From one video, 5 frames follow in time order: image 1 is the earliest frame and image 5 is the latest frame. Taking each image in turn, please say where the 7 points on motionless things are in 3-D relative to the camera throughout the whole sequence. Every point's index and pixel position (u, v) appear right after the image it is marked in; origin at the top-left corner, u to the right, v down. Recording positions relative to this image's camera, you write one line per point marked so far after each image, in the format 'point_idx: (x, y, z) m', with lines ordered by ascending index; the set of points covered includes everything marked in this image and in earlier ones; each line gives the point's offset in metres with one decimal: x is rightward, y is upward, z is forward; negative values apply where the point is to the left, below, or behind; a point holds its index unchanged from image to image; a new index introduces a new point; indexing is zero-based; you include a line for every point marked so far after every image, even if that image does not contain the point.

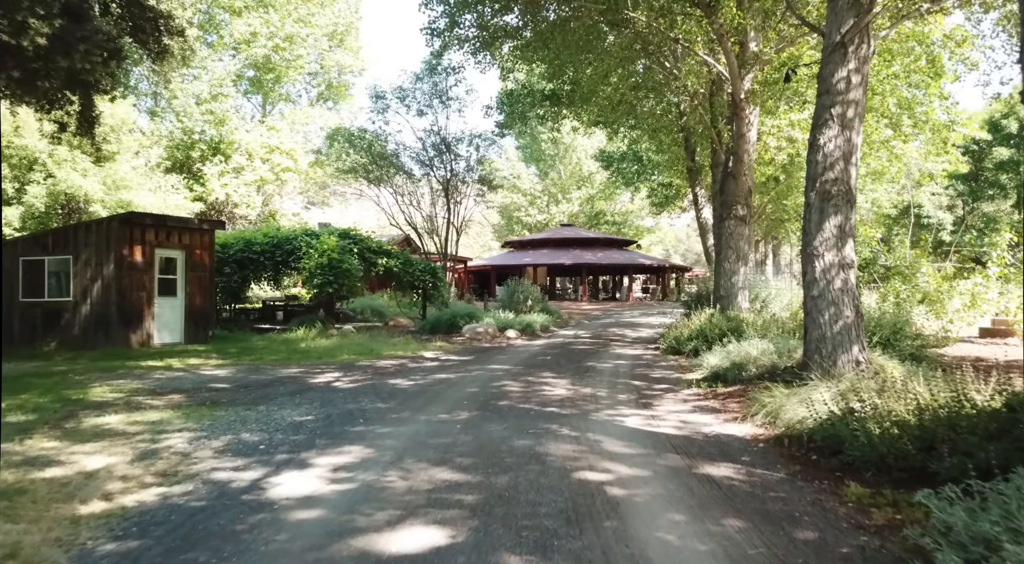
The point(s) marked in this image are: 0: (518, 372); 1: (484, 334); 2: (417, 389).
0: (+0.1, -1.3, +9.5) m
1: (-0.7, -1.2, +15.3) m
2: (-1.2, -1.4, +8.3) m
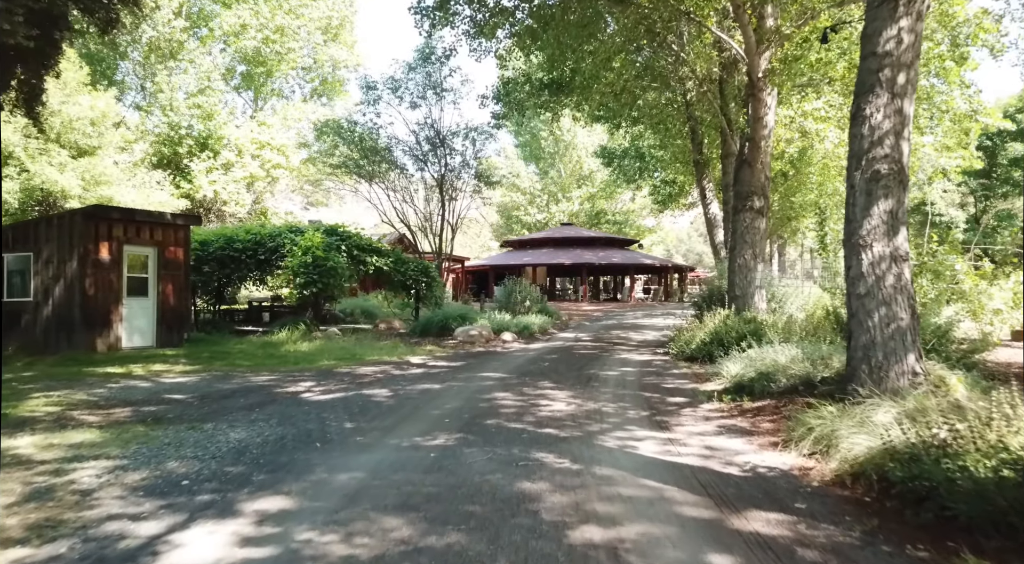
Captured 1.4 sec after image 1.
0: (0.0, -1.3, +8.4) m
1: (-0.8, -1.2, +14.2) m
2: (-1.3, -1.3, +7.2) m
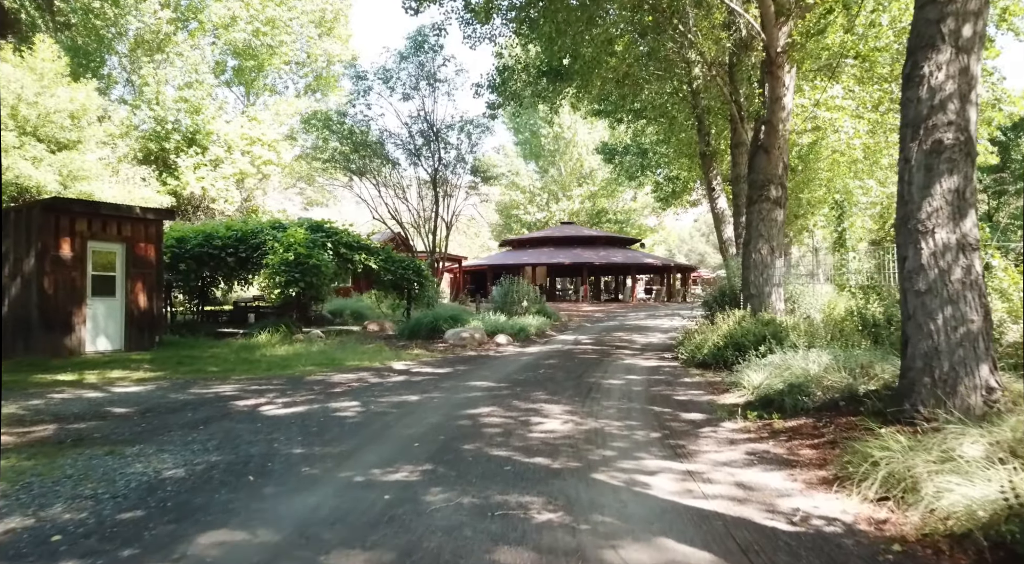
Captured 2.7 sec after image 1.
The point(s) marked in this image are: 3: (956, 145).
0: (-0.1, -1.2, +7.4) m
1: (-0.9, -1.2, +13.2) m
2: (-1.4, -1.3, +6.2) m
3: (+3.2, +1.0, +4.7) m
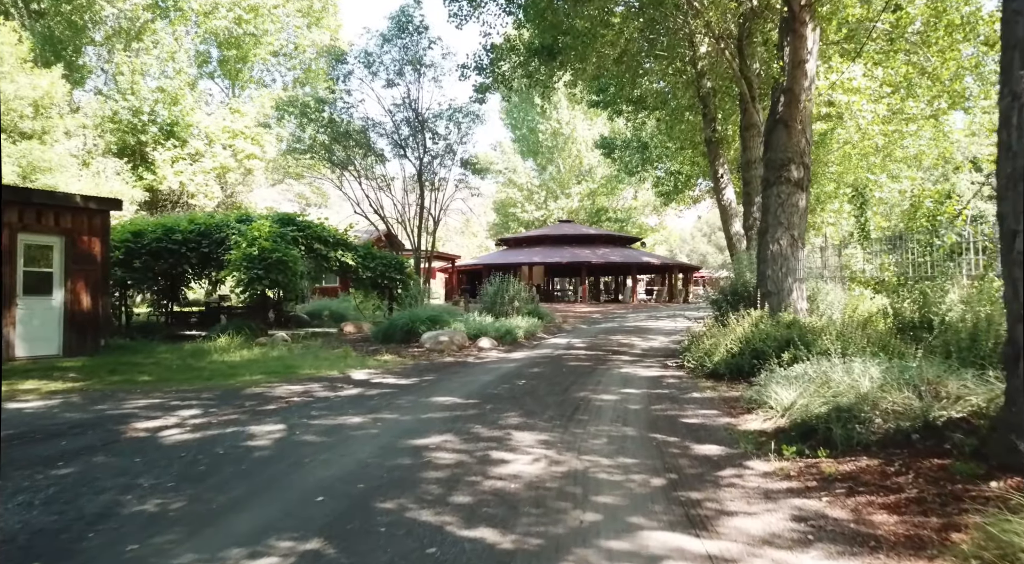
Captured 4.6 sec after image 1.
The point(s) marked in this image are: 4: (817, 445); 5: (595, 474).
0: (-0.4, -1.2, +6.0) m
1: (-1.2, -1.1, +11.8) m
2: (-1.7, -1.2, +4.8) m
3: (+2.9, +1.1, +3.3) m
4: (+2.0, -1.1, +4.4) m
5: (+0.5, -1.1, +3.9) m
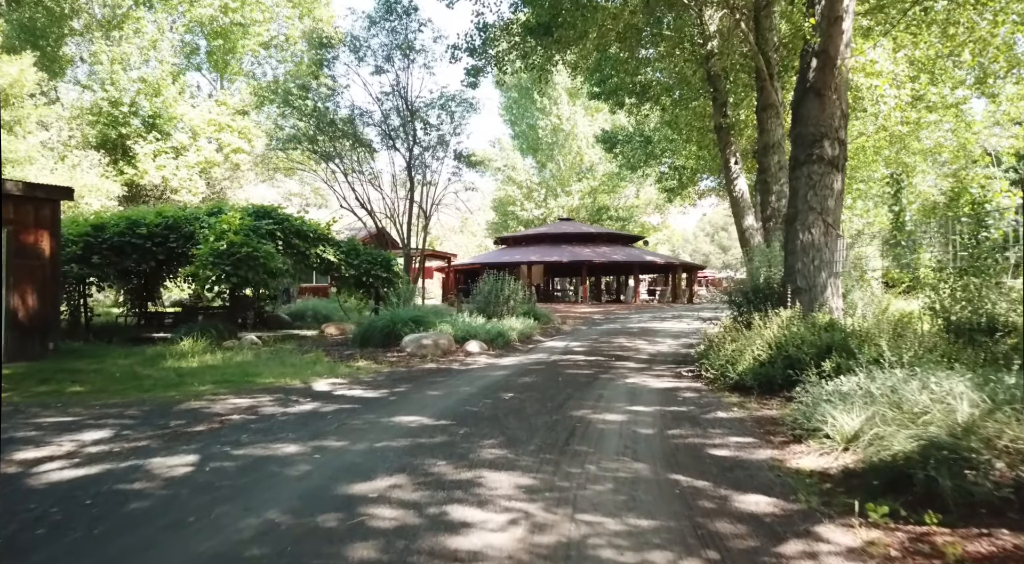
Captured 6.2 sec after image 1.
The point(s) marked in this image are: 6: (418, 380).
0: (-0.6, -1.1, +4.7) m
1: (-1.3, -1.1, +10.5) m
2: (-1.9, -1.2, +3.5) m
3: (+2.8, +1.1, +2.0) m
4: (+1.9, -1.0, +3.1) m
5: (+0.3, -1.1, +2.7) m
6: (-1.2, -1.2, +8.0) m
